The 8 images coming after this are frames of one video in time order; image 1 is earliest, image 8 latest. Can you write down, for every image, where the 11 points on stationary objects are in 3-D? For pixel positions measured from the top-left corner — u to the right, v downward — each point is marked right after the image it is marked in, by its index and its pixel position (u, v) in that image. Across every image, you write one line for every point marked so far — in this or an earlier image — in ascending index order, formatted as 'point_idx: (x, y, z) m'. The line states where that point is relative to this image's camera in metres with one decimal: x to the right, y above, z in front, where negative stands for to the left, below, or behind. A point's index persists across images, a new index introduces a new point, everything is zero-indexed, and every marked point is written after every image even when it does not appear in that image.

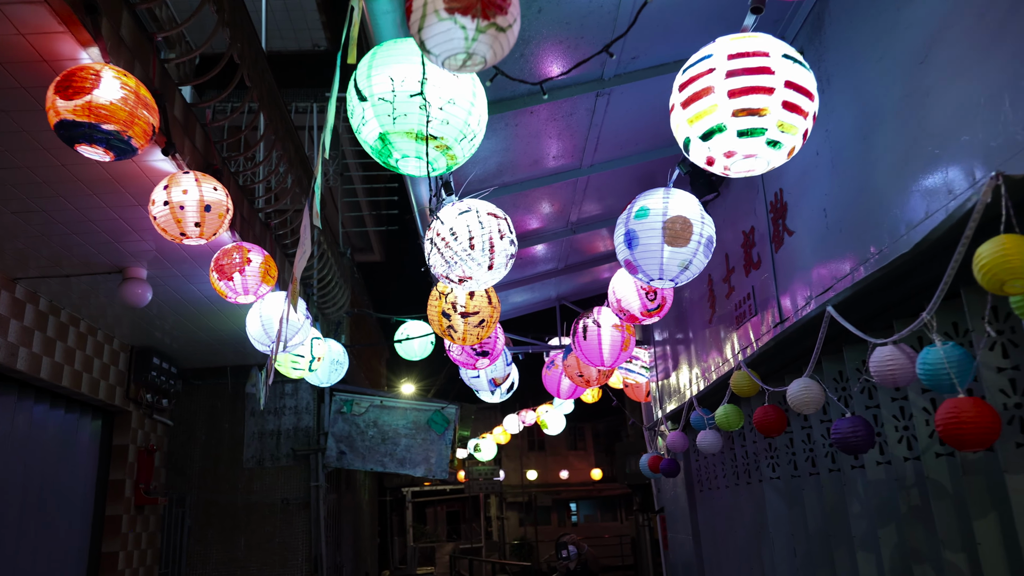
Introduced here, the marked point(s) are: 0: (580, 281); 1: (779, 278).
0: (+0.9, +0.1, +11.2) m
1: (+2.0, +0.1, +6.1) m
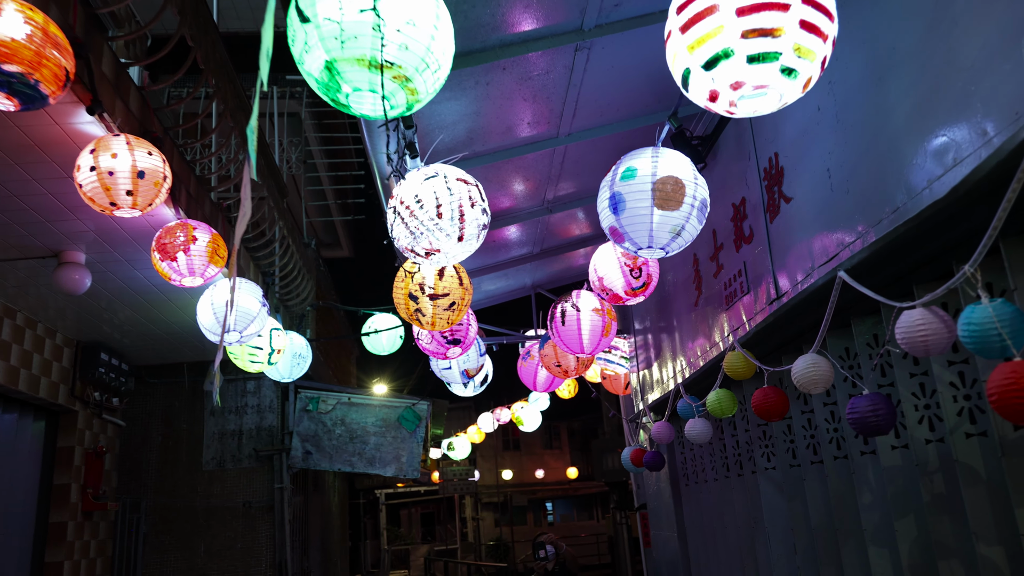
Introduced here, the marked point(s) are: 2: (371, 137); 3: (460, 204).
0: (+0.6, +0.3, +10.7) m
1: (+1.9, +0.3, +5.6) m
2: (-0.9, +1.0, +5.3) m
3: (-0.3, +0.5, +5.0) m
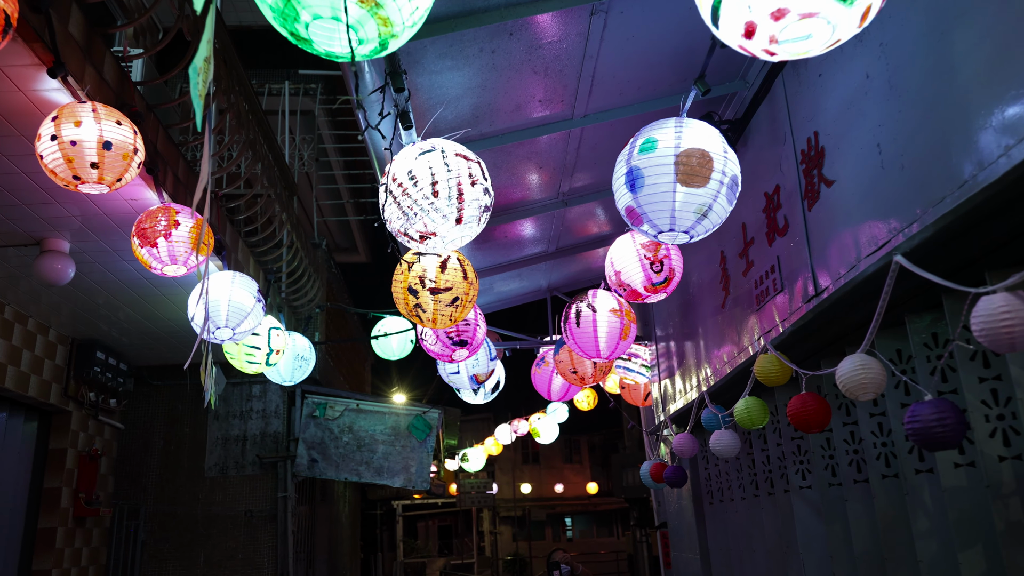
0: (+0.8, +0.3, +10.1) m
1: (+1.9, +0.3, +5.0) m
2: (-0.9, +1.1, +4.8) m
3: (-0.3, +0.6, +4.5) m
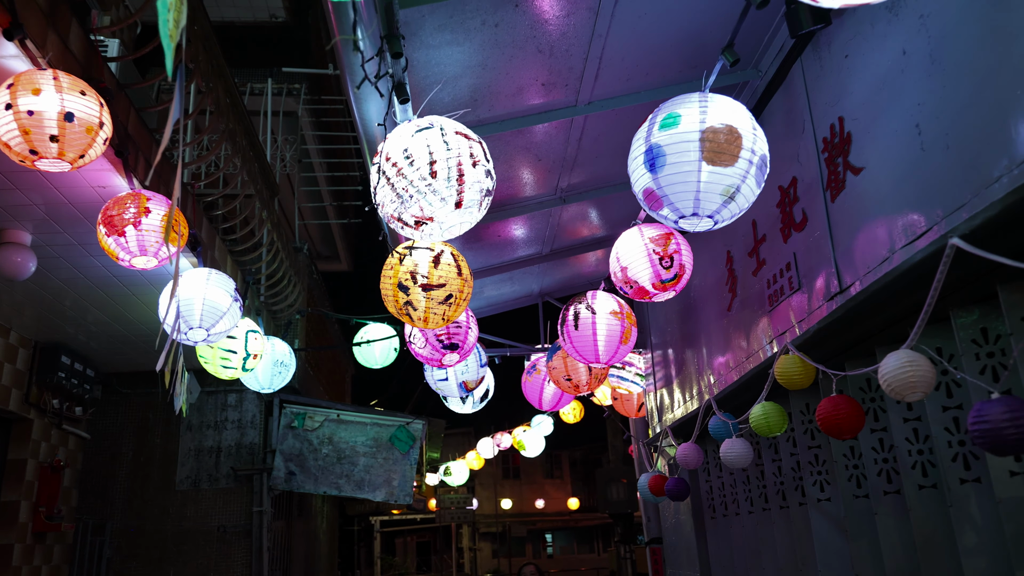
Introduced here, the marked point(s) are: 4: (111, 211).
0: (+0.6, +0.2, +9.7) m
1: (+1.9, +0.3, +4.7) m
2: (-0.9, +1.1, +4.4) m
3: (-0.3, +0.7, +4.1) m
4: (-2.7, +0.5, +5.3) m
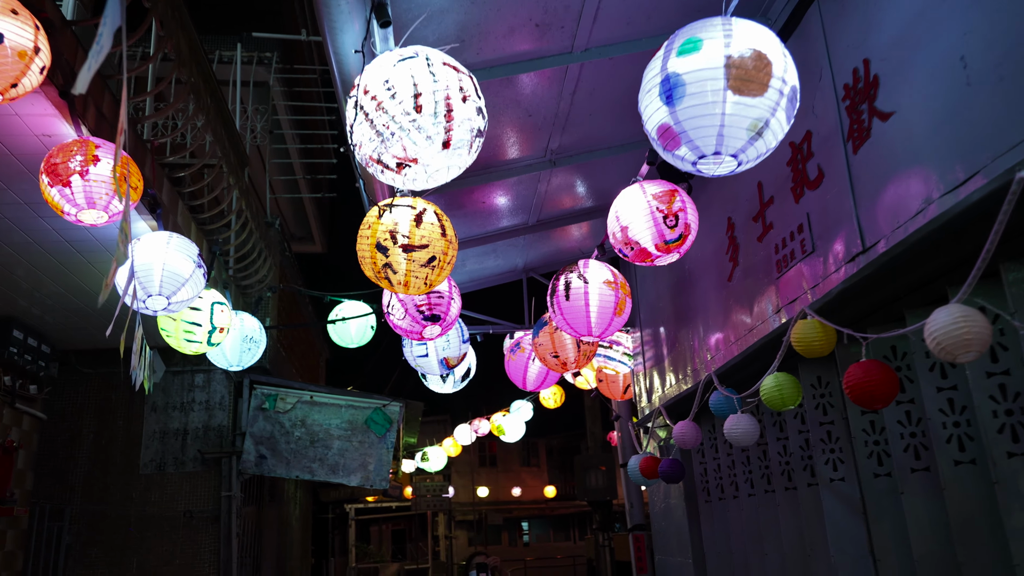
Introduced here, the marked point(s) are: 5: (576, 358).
0: (+0.5, +0.5, +9.3) m
1: (+1.9, +0.5, +4.3) m
2: (-0.9, +1.4, +3.9) m
3: (-0.3, +0.9, +3.6) m
4: (-2.7, +0.8, +4.7) m
5: (+0.6, -0.7, +7.6) m
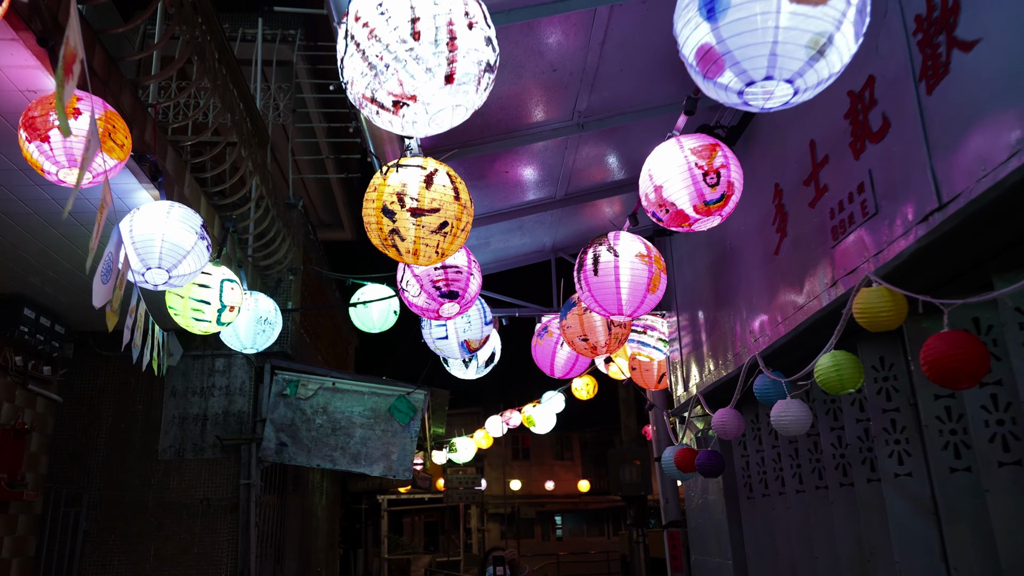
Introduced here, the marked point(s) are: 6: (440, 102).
0: (+0.8, +0.7, +8.7) m
1: (+1.9, +0.7, +3.7) m
2: (-0.8, +1.5, +3.4) m
3: (-0.2, +1.1, +3.1) m
4: (-2.6, +1.0, +4.3) m
5: (+0.8, -0.5, +7.0) m
6: (-0.3, +0.8, +3.2) m
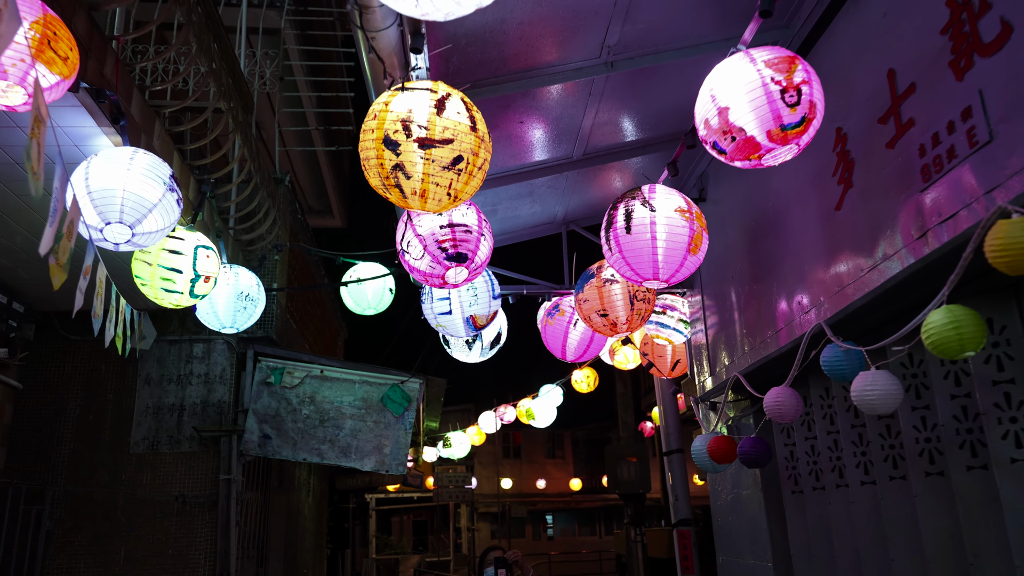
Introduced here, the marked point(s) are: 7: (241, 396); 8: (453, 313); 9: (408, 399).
0: (+0.8, +0.9, +8.0) m
1: (+2.1, +0.9, +2.9) m
2: (-0.7, +1.8, +2.6) m
3: (-0.1, +1.3, +2.3) m
4: (-2.5, +1.2, +3.5) m
5: (+0.9, -0.2, +6.3) m
6: (-0.1, +1.0, +2.4) m
7: (-2.9, -1.1, +8.5) m
8: (-0.5, -0.2, +6.4) m
9: (-1.1, -1.2, +8.7) m
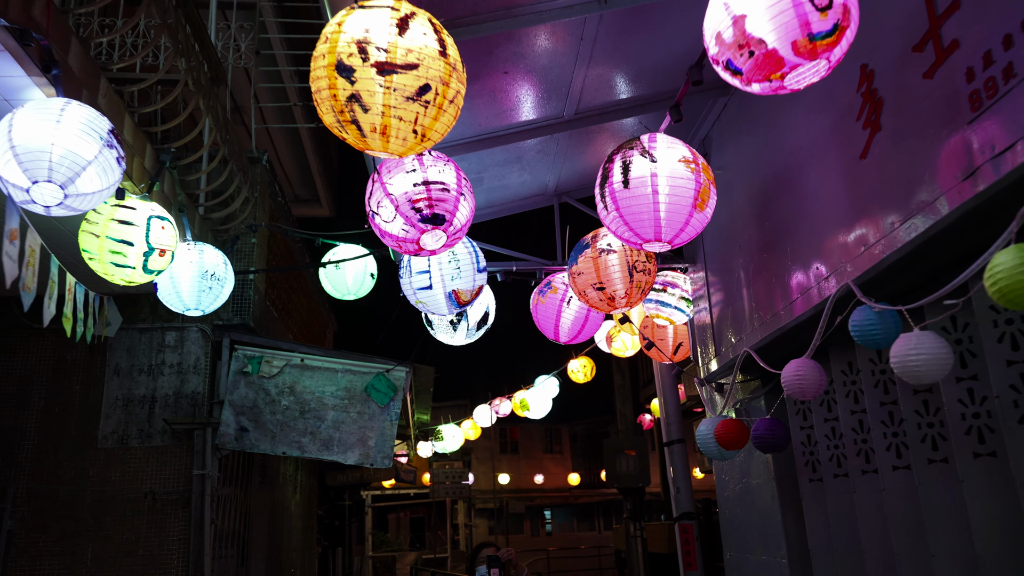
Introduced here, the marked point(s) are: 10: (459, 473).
0: (+0.7, +1.2, +7.4) m
1: (+2.0, +1.1, +2.3) m
2: (-0.8, +2.0, +2.0) m
3: (-0.2, +1.5, +1.7) m
4: (-2.6, +1.4, +2.9) m
5: (+0.8, 0.0, +5.7) m
6: (-0.2, +1.2, +1.8) m
7: (-3.0, -0.9, +7.9) m
8: (-0.6, 0.0, +5.9) m
9: (-1.2, -1.0, +8.2) m
10: (-1.2, -3.9, +17.2) m
